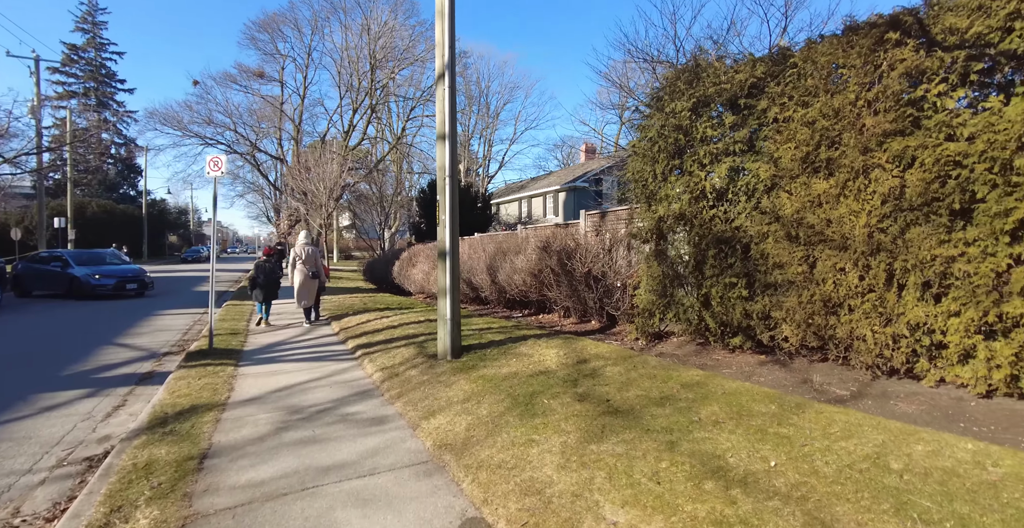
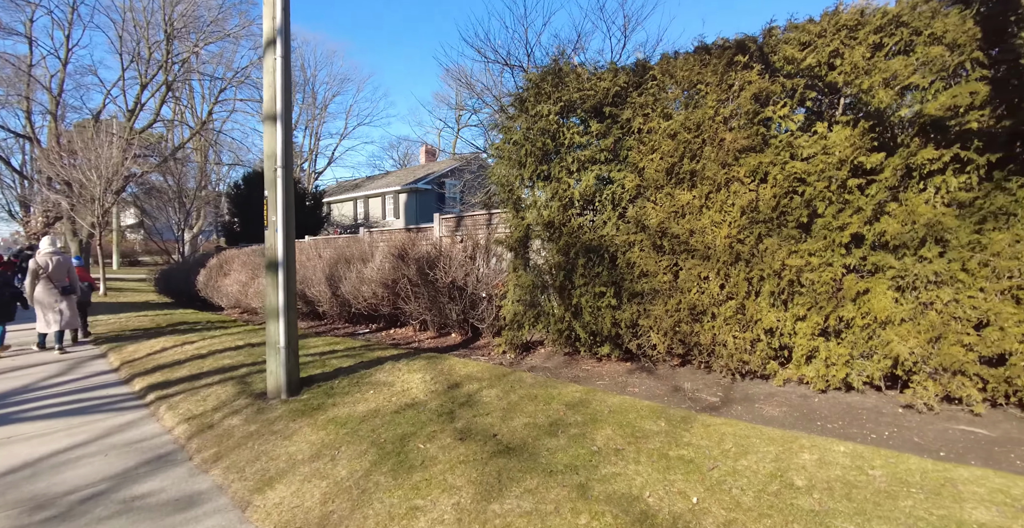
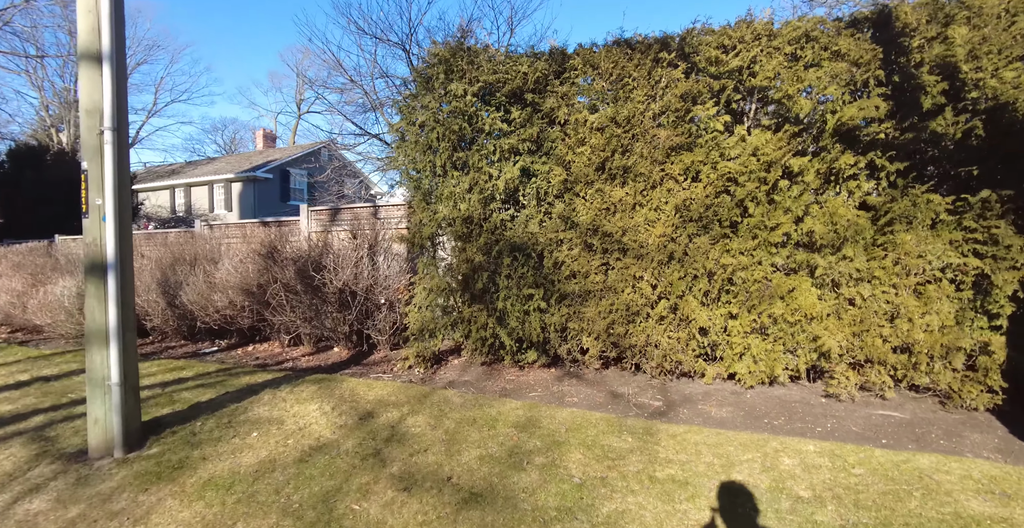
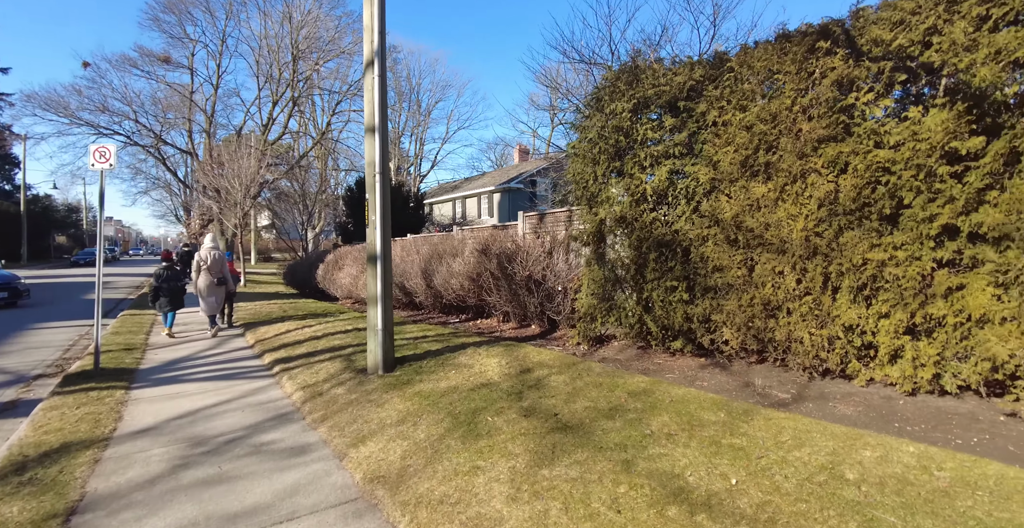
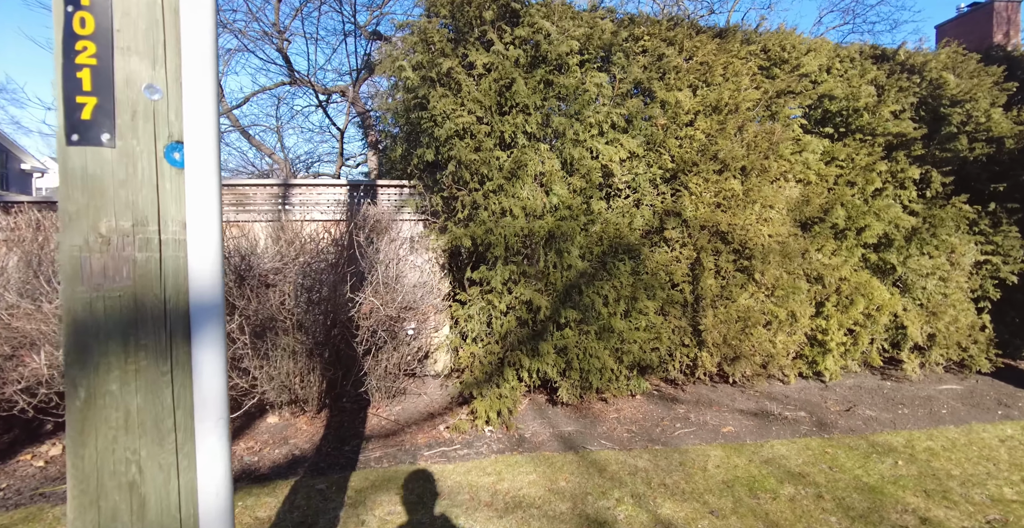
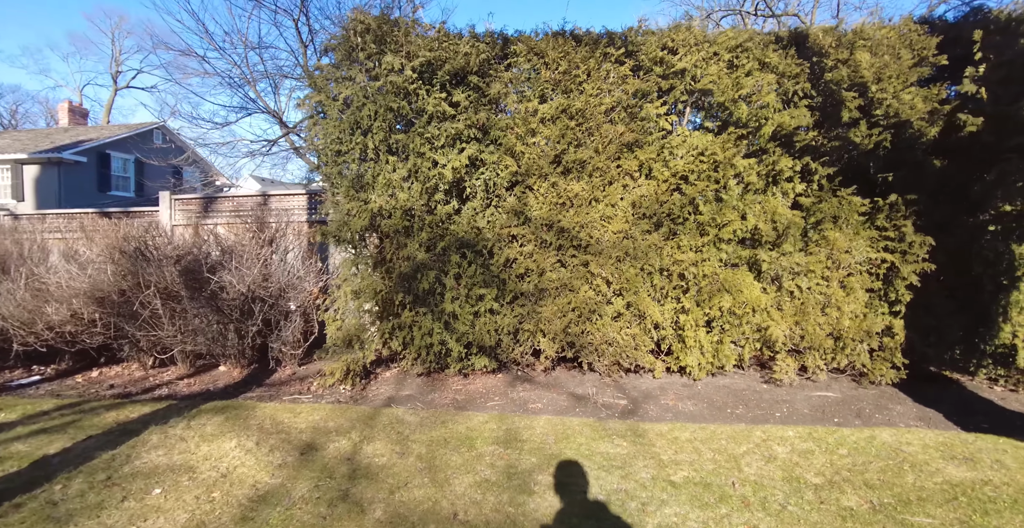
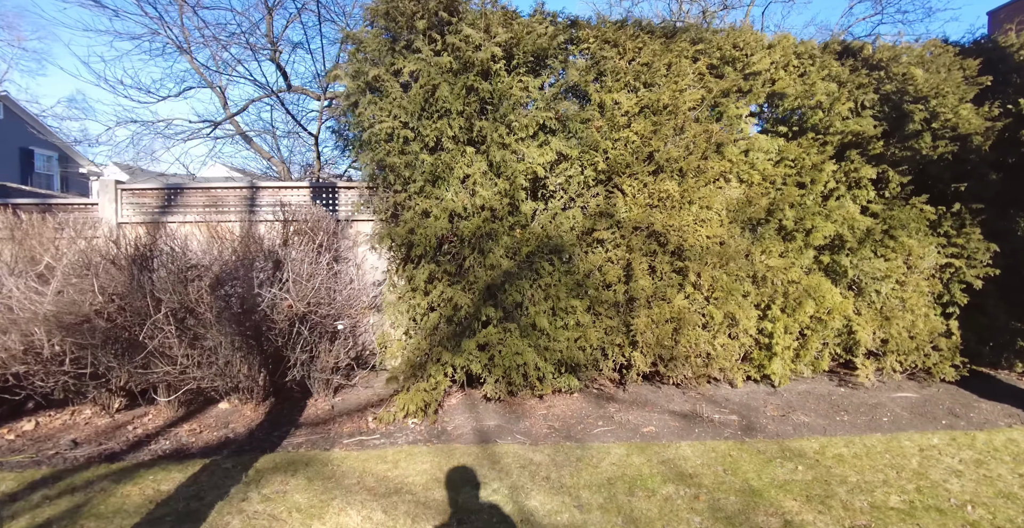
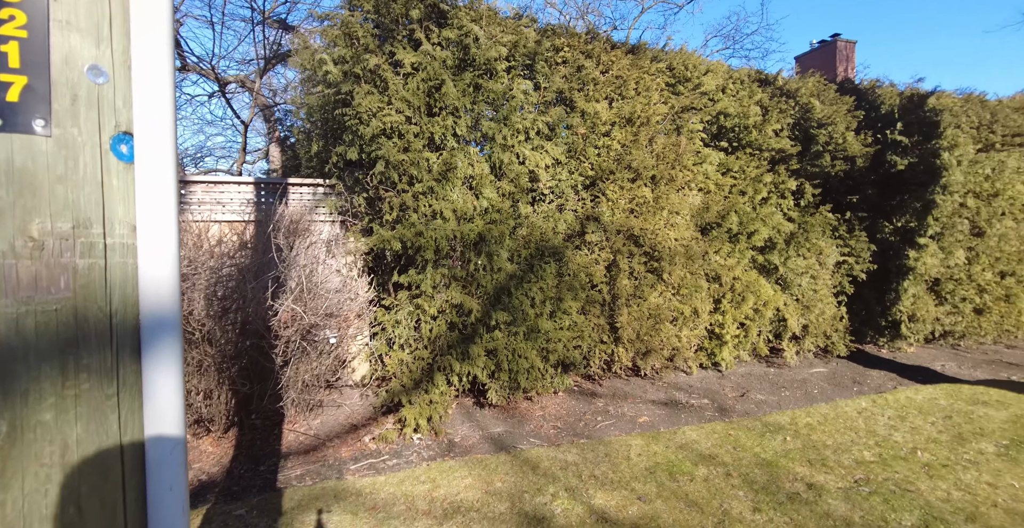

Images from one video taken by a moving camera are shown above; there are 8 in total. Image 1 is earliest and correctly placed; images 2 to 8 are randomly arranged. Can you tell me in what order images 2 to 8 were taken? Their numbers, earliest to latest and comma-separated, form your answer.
4, 2, 3, 6, 7, 5, 8
